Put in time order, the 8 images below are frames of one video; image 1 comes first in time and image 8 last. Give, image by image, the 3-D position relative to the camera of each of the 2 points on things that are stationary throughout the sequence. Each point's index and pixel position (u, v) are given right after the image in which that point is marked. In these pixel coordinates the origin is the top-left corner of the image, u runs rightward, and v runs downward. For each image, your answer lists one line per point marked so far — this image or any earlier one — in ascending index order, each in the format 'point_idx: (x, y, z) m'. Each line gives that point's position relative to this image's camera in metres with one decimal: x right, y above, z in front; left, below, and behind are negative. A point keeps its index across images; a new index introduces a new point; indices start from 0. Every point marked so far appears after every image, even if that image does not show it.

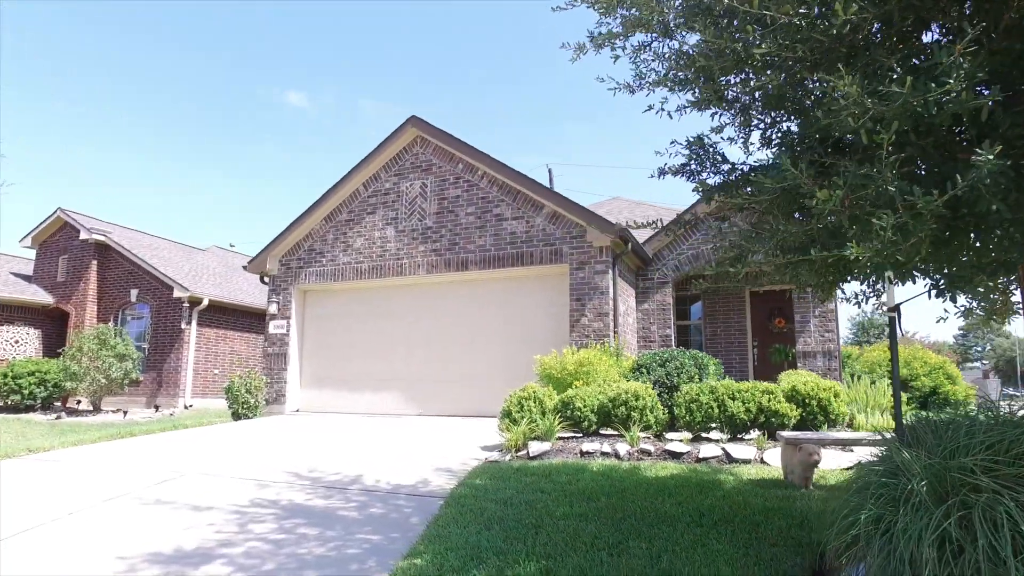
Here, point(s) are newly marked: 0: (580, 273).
0: (+1.2, +0.2, +11.2) m
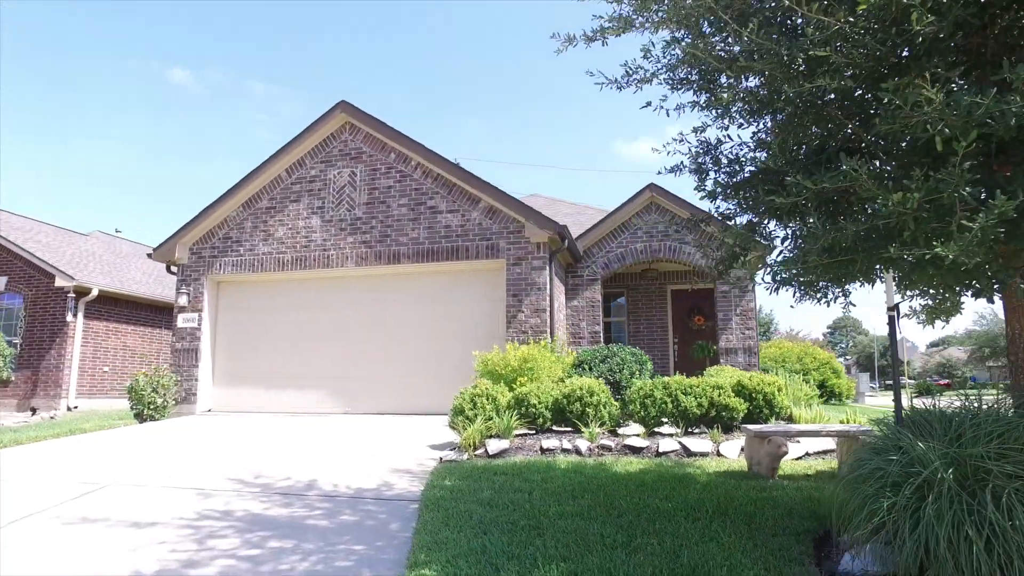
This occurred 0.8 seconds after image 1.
0: (+0.1, +0.3, +11.1) m
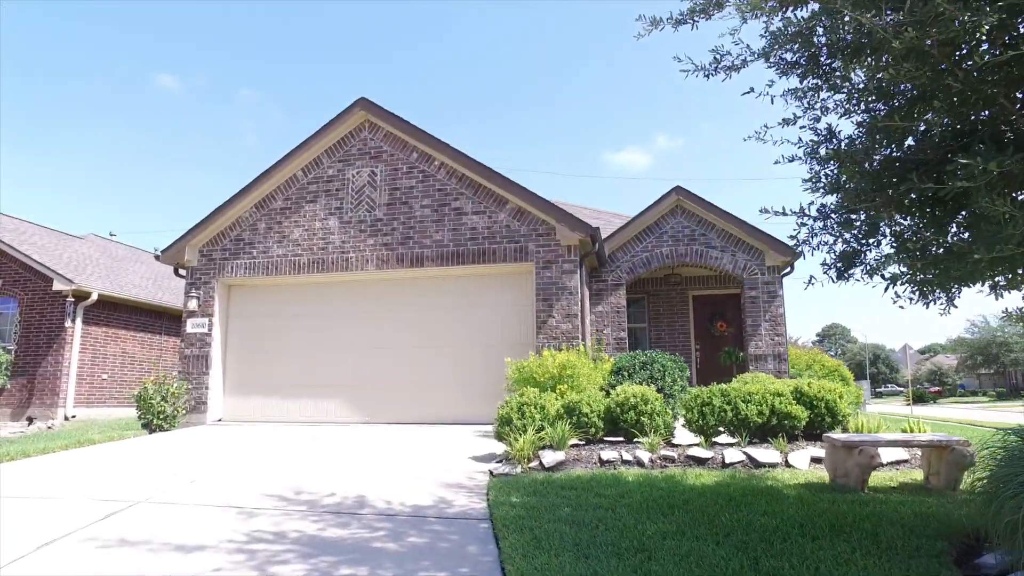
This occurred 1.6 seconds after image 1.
0: (+0.6, +0.3, +10.7) m
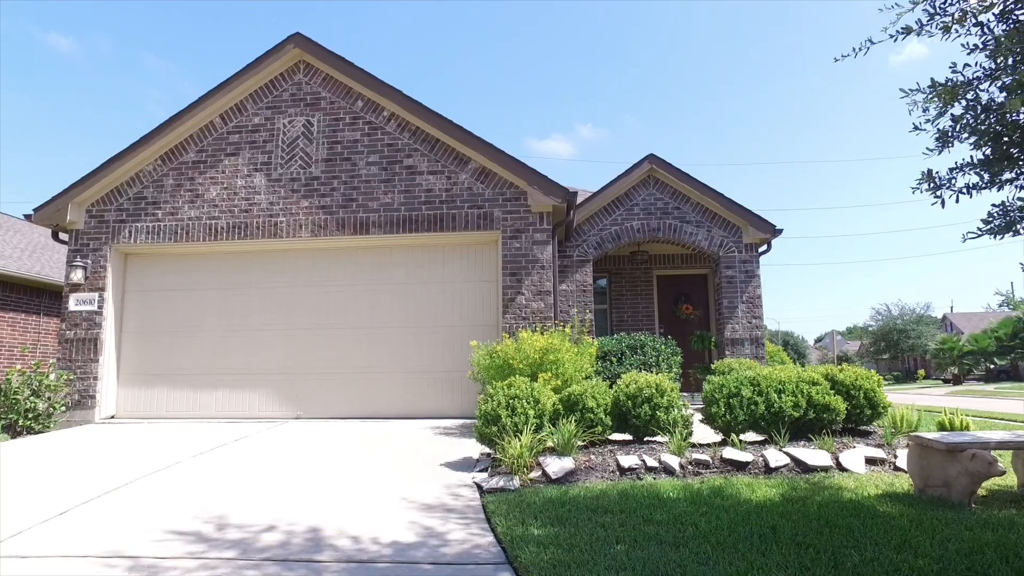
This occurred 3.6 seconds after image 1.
0: (0.0, +0.6, +9.3) m
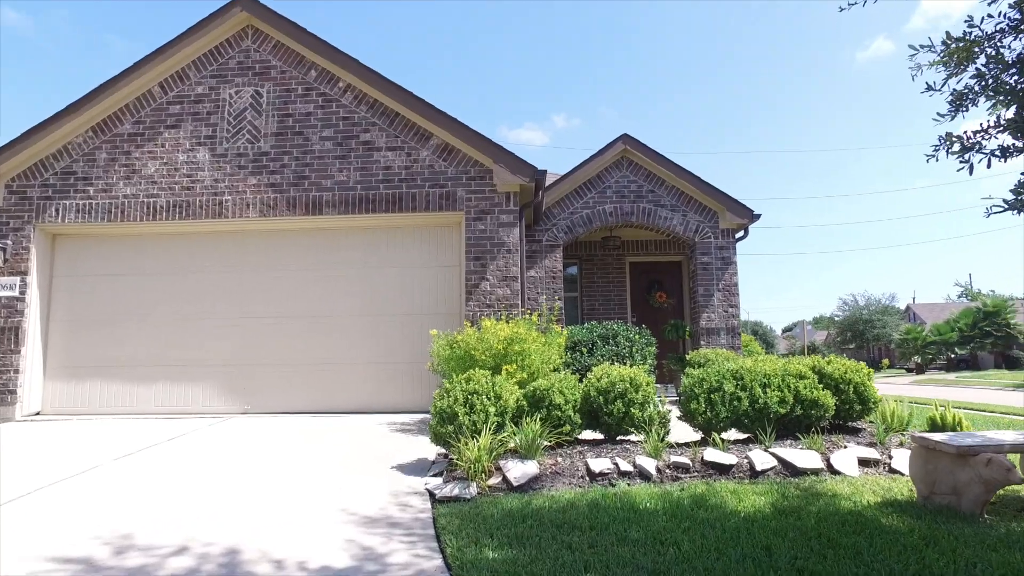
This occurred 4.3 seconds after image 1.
0: (-0.4, +0.8, +8.7) m
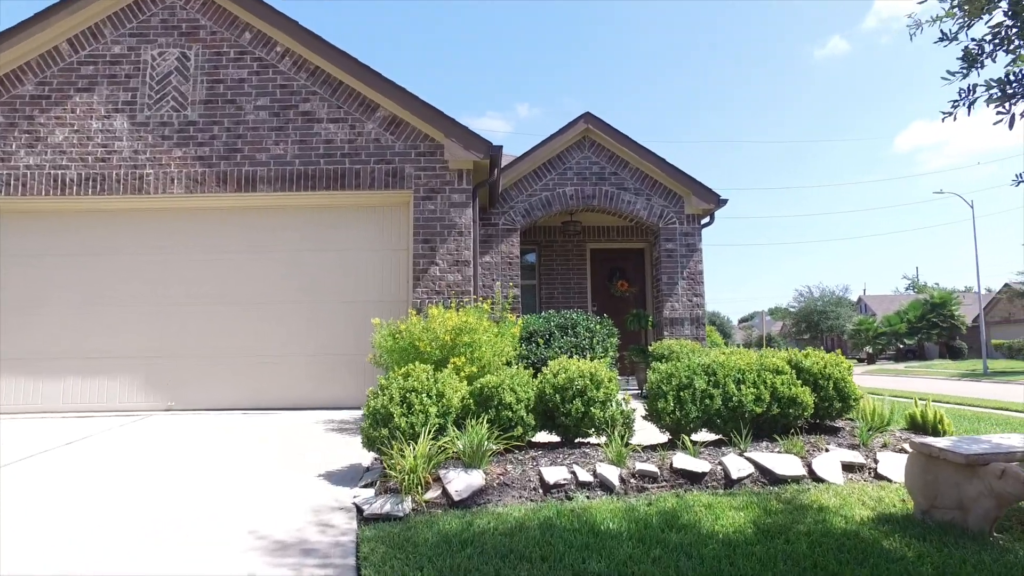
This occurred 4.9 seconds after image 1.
0: (-1.0, +1.0, +7.9) m
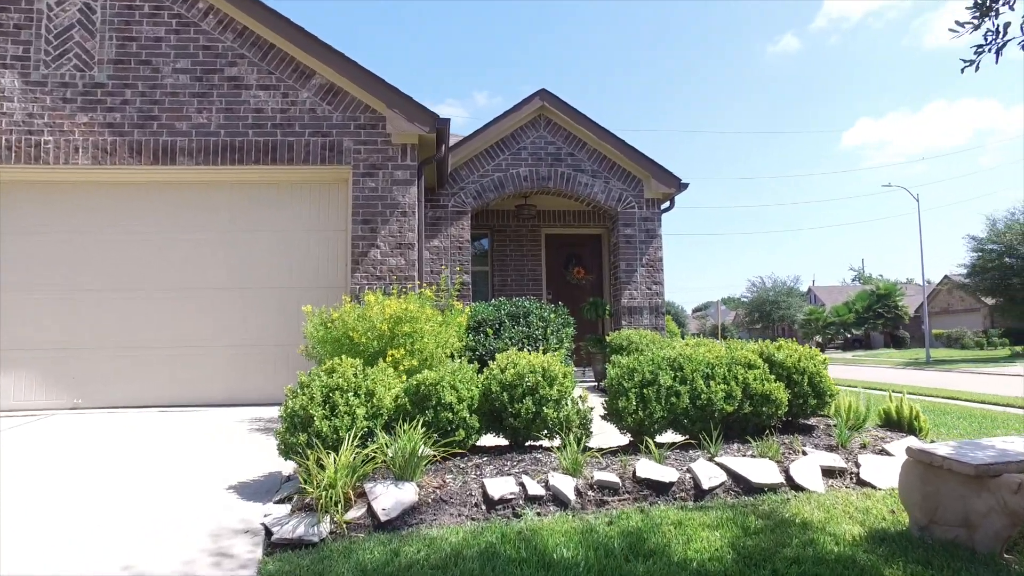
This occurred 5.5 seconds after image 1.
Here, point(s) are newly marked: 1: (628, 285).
0: (-1.6, +1.2, +7.2) m
1: (+1.7, +0.1, +9.8) m
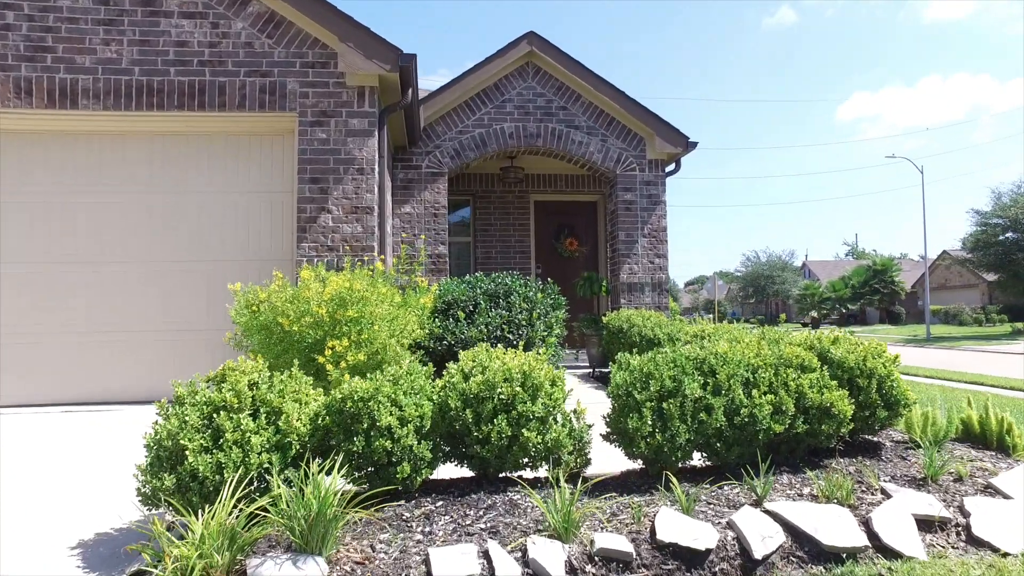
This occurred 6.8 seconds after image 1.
0: (-1.8, +1.4, +6.0) m
1: (+1.5, +0.4, +8.6) m
